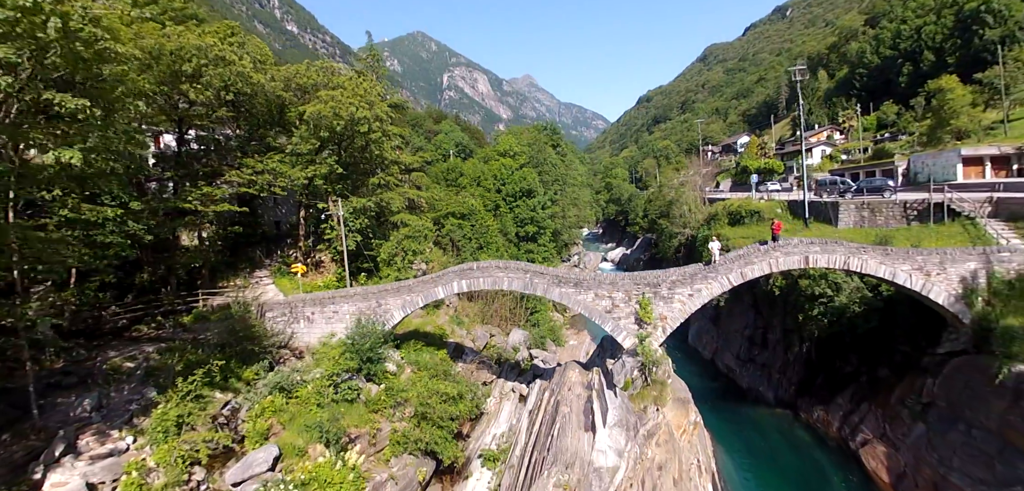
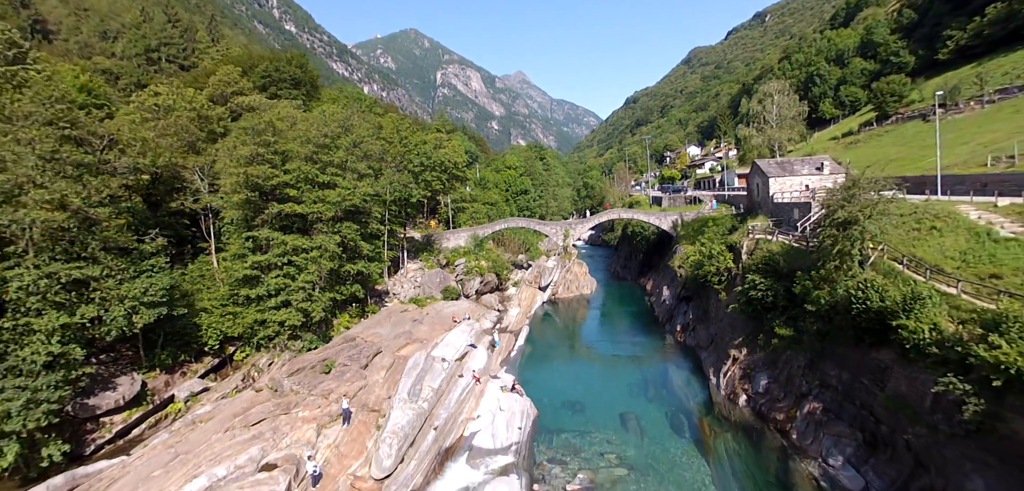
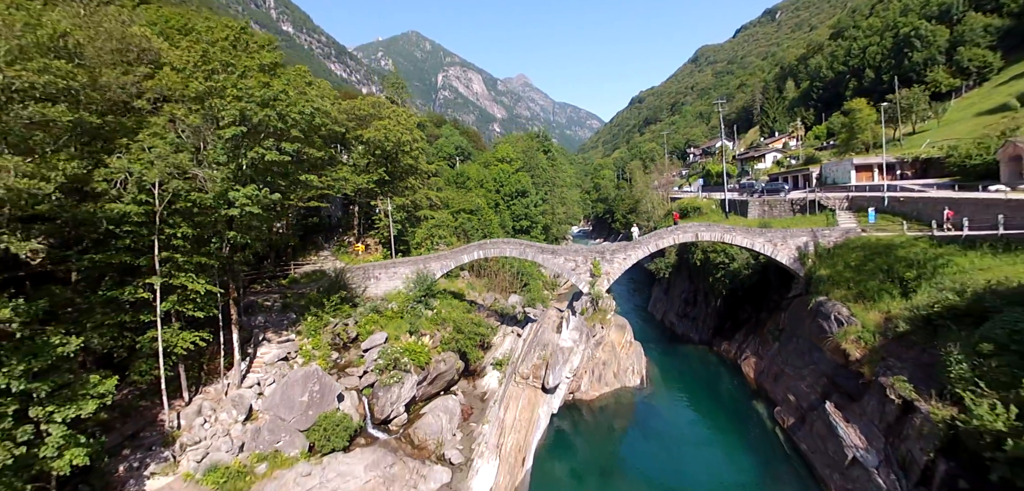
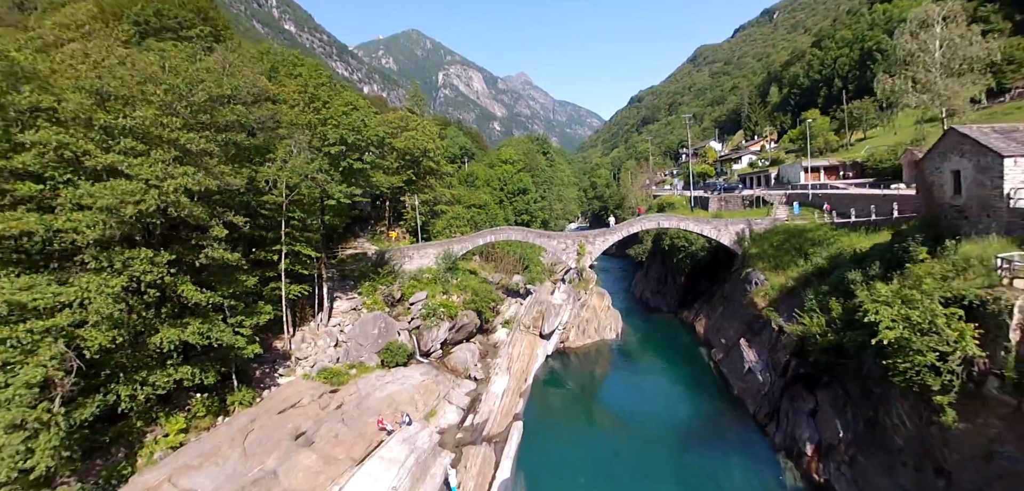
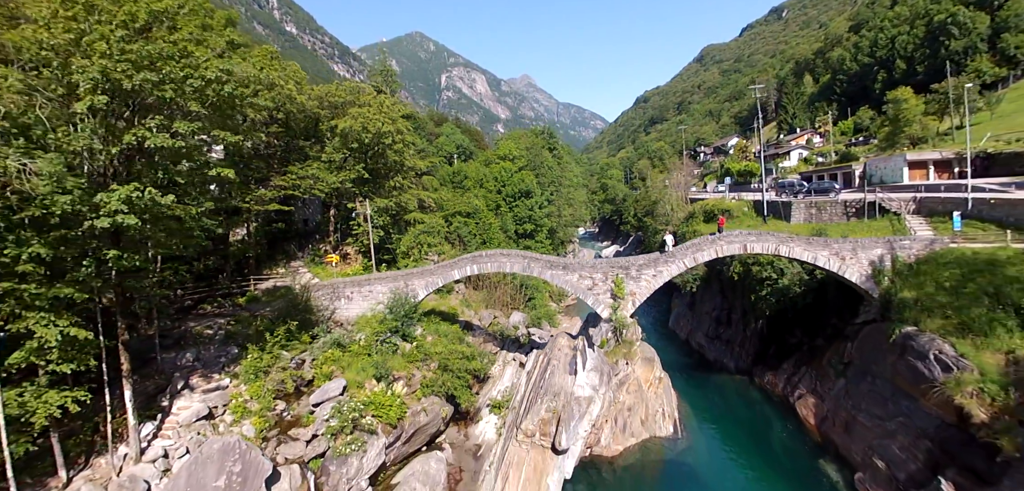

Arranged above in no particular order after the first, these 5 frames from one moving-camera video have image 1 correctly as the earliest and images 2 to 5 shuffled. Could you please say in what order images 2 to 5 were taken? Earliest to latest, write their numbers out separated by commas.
5, 3, 4, 2
